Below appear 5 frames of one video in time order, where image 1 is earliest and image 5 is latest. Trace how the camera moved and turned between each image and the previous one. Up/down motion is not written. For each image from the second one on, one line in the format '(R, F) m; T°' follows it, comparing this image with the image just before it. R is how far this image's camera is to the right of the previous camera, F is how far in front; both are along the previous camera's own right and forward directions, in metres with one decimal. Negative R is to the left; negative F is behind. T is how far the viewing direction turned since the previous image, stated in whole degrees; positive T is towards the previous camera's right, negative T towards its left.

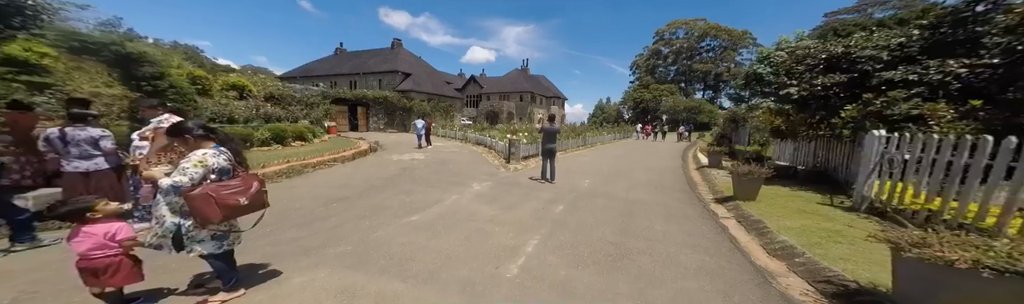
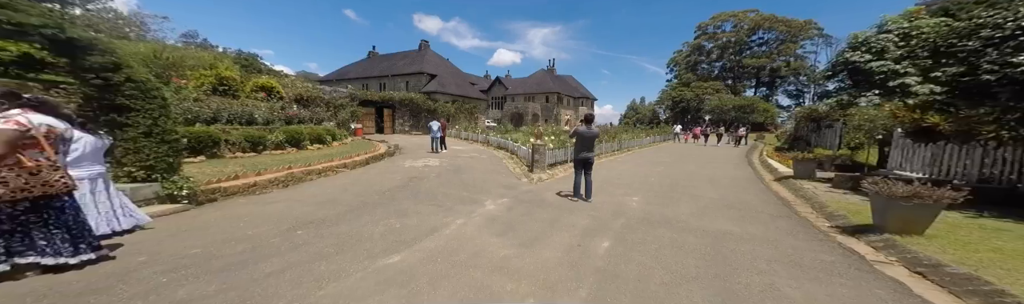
(+0.1, +1.7) m; -6°
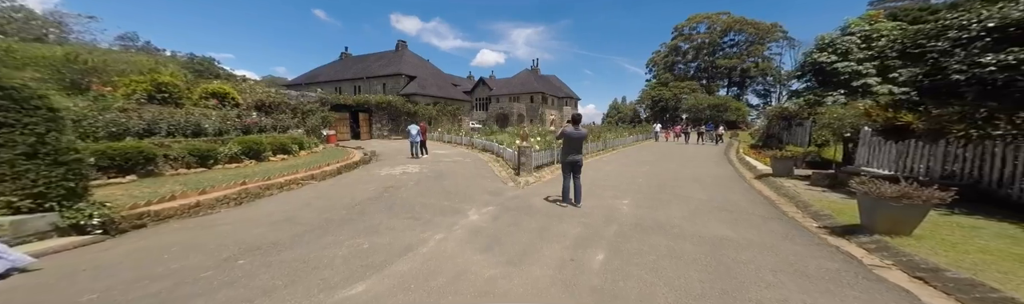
(0.0, +0.4) m; +3°
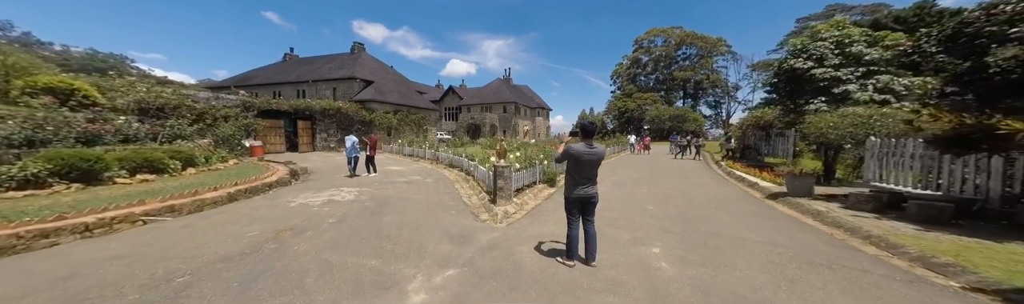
(0.0, +2.4) m; +6°
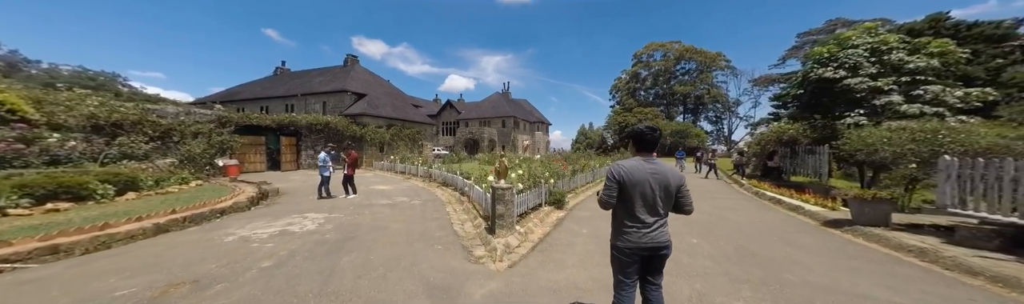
(-0.1, +1.4) m; 0°
